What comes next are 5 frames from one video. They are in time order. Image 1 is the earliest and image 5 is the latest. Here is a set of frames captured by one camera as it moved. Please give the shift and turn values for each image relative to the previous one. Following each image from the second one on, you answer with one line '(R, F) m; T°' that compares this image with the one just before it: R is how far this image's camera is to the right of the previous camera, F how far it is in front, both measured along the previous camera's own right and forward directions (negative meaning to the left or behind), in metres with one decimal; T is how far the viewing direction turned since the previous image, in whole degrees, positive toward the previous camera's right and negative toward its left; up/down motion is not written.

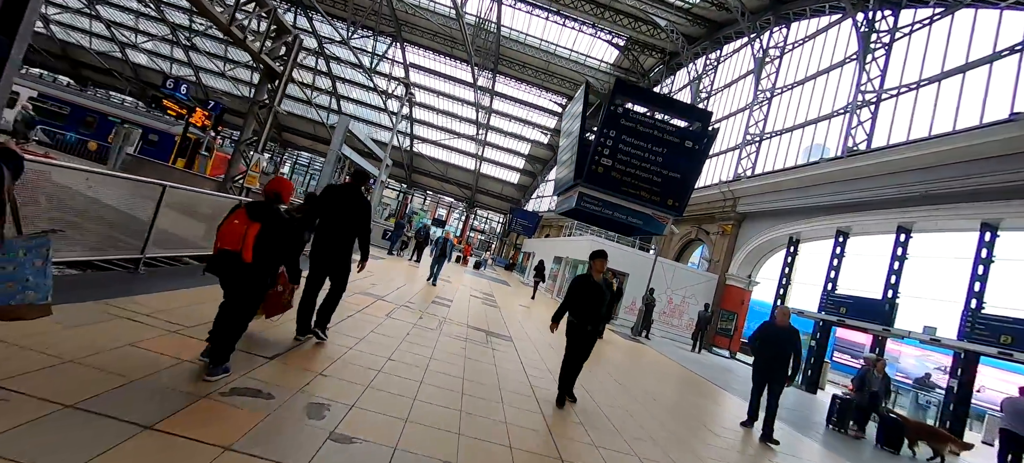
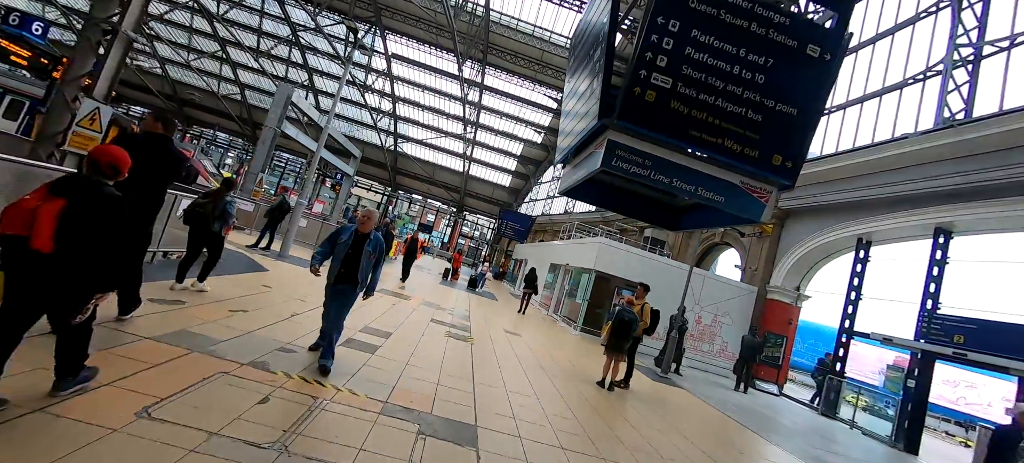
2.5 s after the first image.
(+0.2, +3.5) m; +1°
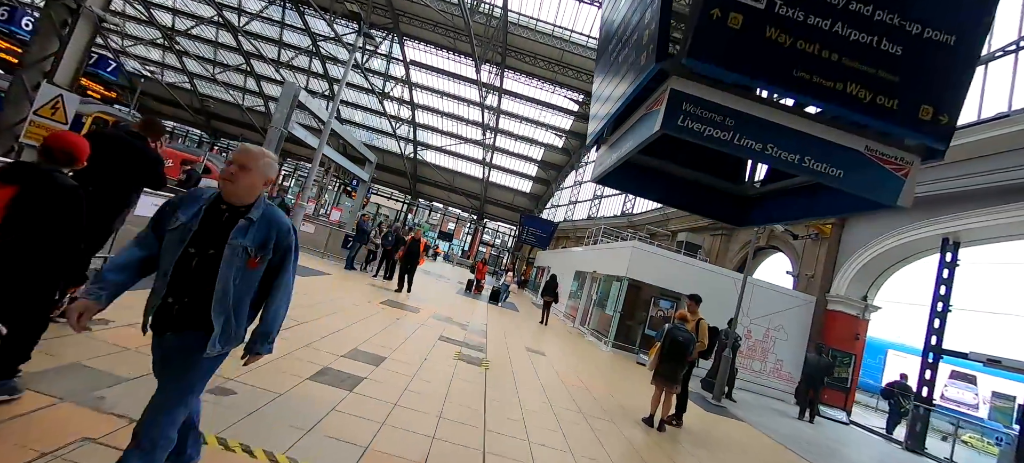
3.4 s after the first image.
(0.0, +1.2) m; -3°
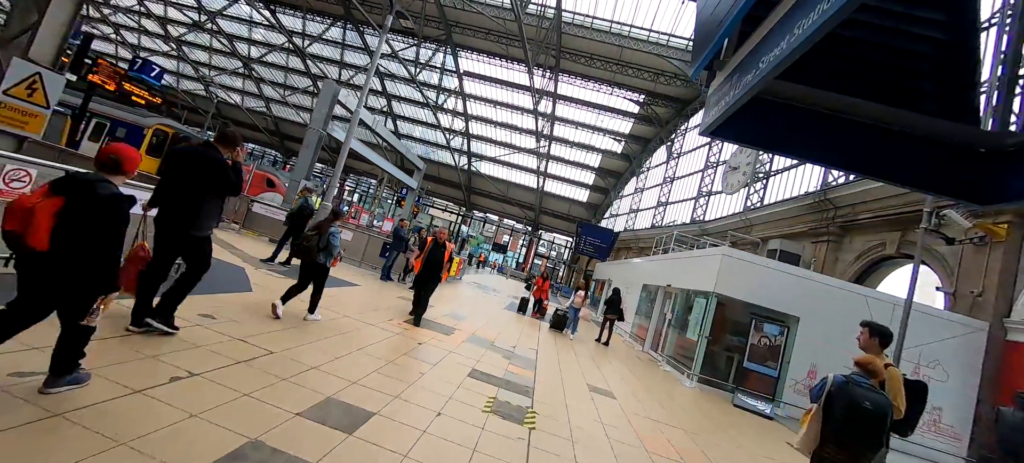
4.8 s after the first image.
(0.0, +1.7) m; -9°
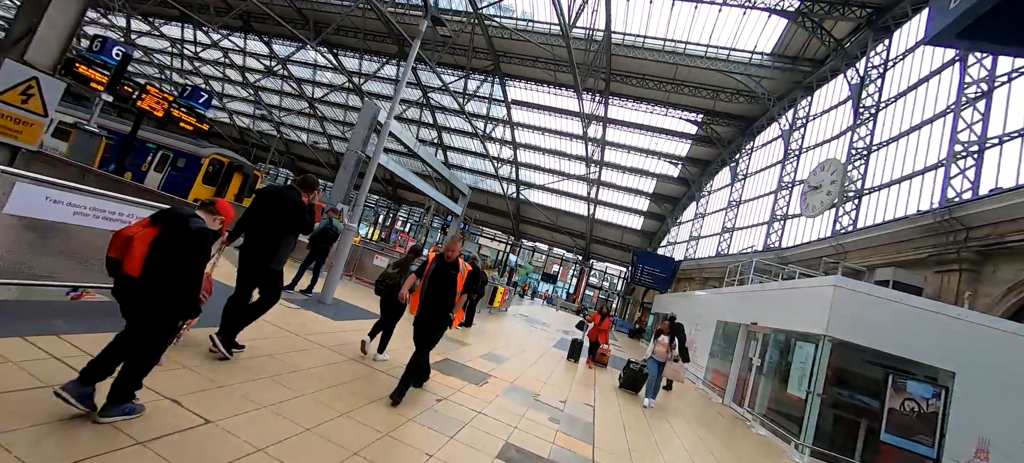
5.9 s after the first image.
(0.0, +1.2) m; -8°
